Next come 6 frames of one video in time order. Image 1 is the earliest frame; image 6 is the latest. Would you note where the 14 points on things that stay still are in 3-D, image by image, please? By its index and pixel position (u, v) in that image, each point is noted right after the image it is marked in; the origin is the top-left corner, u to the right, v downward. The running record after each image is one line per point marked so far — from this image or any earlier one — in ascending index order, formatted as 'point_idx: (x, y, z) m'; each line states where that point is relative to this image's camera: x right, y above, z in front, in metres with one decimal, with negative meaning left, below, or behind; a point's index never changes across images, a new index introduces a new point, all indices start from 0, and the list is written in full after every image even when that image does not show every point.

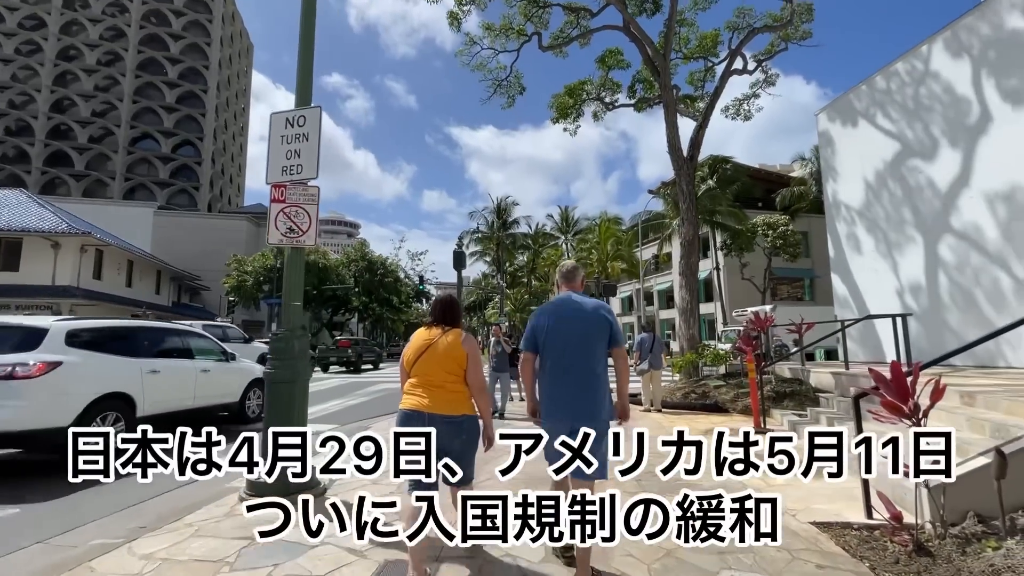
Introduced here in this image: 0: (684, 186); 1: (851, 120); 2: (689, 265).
0: (+4.5, +2.7, +14.5) m
1: (+8.0, +4.0, +13.3) m
2: (+4.4, +0.6, +13.8) m
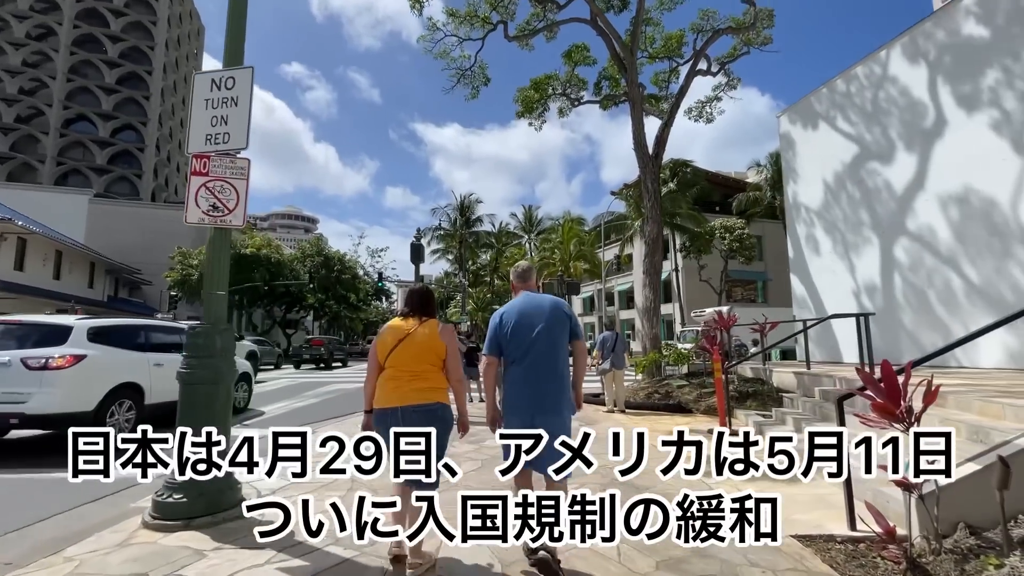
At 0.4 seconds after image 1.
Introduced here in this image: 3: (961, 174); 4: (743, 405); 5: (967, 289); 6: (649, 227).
0: (+3.5, +2.7, +14.3) m
1: (+7.1, +3.9, +13.4) m
2: (+3.4, +0.6, +13.6) m
3: (+7.8, +2.0, +9.9) m
4: (+4.0, -2.0, +9.6) m
5: (+7.9, 0.0, +9.7) m
6: (+3.4, +1.5, +14.1) m
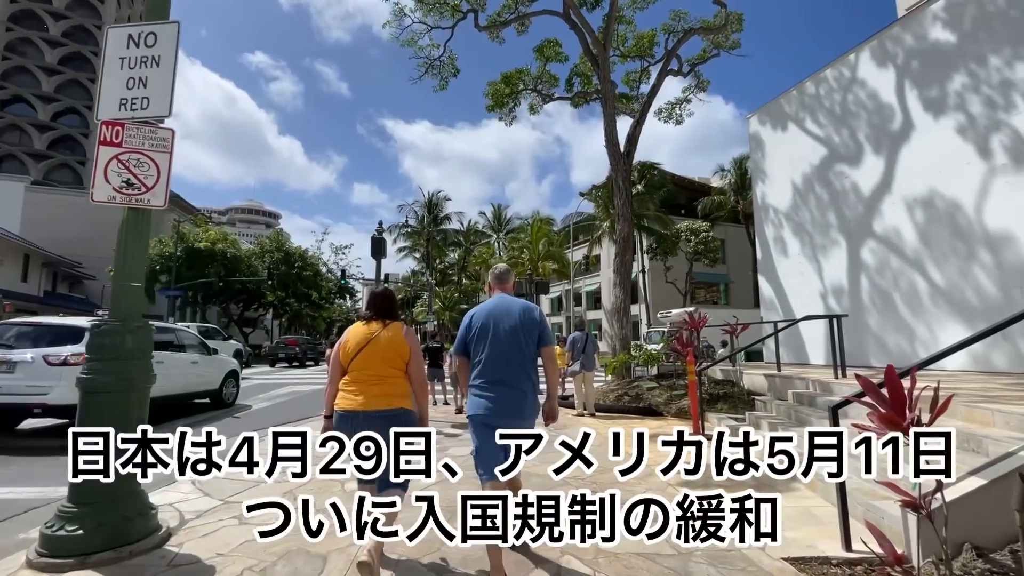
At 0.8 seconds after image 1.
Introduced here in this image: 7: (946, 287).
0: (+2.7, +2.7, +14.1) m
1: (+6.4, +3.9, +13.4) m
2: (+2.7, +0.6, +13.4) m
3: (+7.3, +2.0, +9.9) m
4: (+3.4, -2.0, +9.4) m
5: (+7.3, -0.1, +9.8) m
6: (+2.7, +1.5, +13.9) m
7: (+7.4, 0.0, +9.5) m
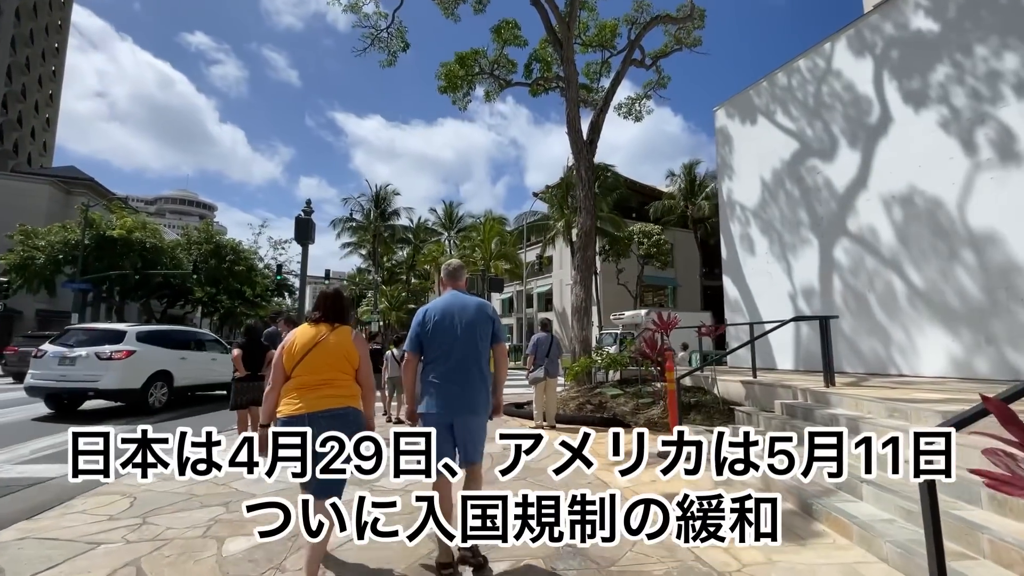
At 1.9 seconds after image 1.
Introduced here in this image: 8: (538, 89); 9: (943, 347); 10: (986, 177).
0: (+1.6, +2.7, +13.2) m
1: (+5.4, +3.9, +12.7) m
2: (+1.6, +0.6, +12.5) m
3: (+6.6, +1.9, +9.4) m
4: (+2.7, -1.9, +8.5) m
5: (+6.6, -0.1, +9.2) m
6: (+1.6, +1.6, +12.9) m
7: (+6.6, 0.0, +9.0) m
8: (+0.9, +6.5, +18.5) m
9: (+6.7, -0.9, +8.7) m
10: (+7.0, +1.6, +8.3) m
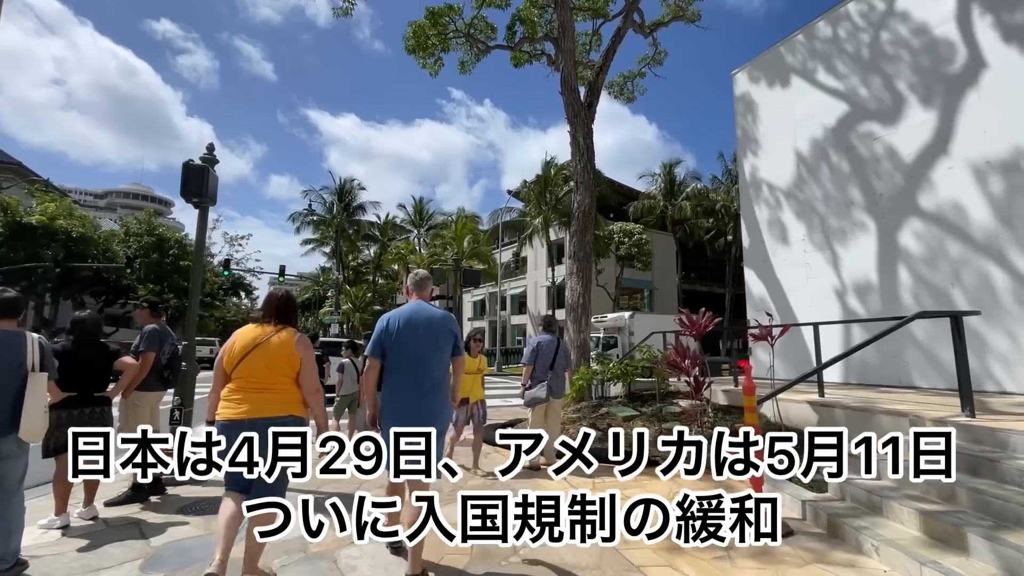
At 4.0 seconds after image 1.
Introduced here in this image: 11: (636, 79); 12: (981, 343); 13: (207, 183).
0: (+1.3, +2.8, +10.8) m
1: (+5.1, +4.0, +10.6) m
2: (+1.3, +0.8, +10.1) m
3: (+6.4, +2.0, +7.3) m
4: (+2.5, -1.8, +6.2) m
5: (+6.4, 0.0, +7.1) m
6: (+1.2, +1.7, +10.5) m
7: (+6.5, +0.1, +6.9) m
8: (+0.3, +6.6, +16.1) m
9: (+6.6, -0.8, +6.6) m
10: (+6.9, +1.7, +6.2) m
11: (+4.2, +7.1, +18.9) m
12: (+6.2, -0.7, +7.4) m
13: (-2.8, +0.9, +5.0) m
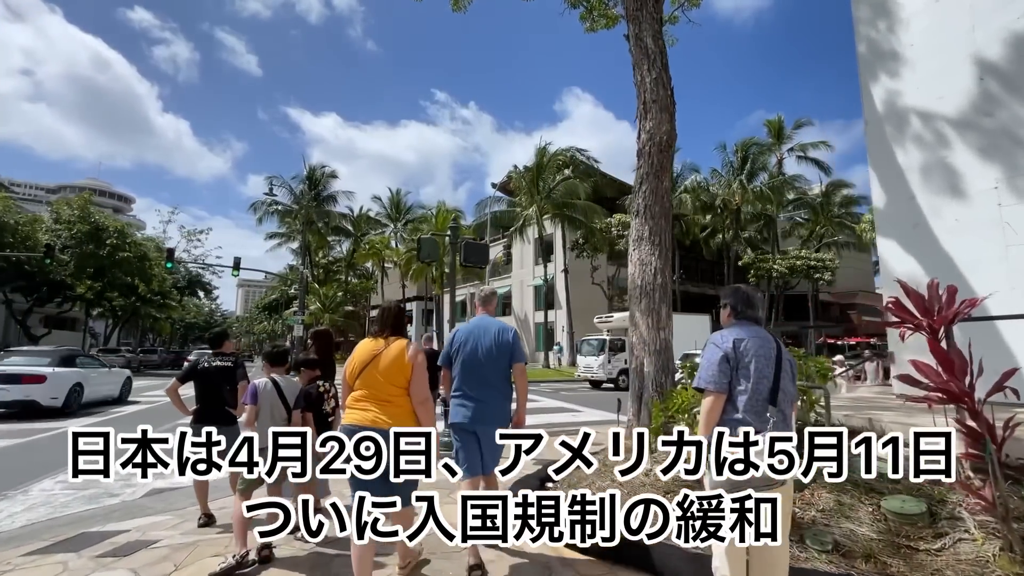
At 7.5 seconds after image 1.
0: (+1.7, +3.1, +7.2) m
1: (+5.5, +4.2, +7.2) m
2: (+1.7, +1.1, +6.5) m
3: (+7.0, +2.3, +3.9) m
4: (+3.1, -1.5, +2.6) m
5: (+7.0, +0.3, +3.8) m
6: (+1.7, +2.0, +6.9) m
7: (+7.1, +0.4, +3.5) m
8: (+0.5, +6.9, +12.5) m
9: (+7.2, -0.5, +3.3) m
10: (+7.5, +2.1, +2.9) m
11: (+4.3, +7.3, +15.5) m
12: (+6.7, -0.4, +4.0) m
13: (-2.1, +1.3, +1.2) m
